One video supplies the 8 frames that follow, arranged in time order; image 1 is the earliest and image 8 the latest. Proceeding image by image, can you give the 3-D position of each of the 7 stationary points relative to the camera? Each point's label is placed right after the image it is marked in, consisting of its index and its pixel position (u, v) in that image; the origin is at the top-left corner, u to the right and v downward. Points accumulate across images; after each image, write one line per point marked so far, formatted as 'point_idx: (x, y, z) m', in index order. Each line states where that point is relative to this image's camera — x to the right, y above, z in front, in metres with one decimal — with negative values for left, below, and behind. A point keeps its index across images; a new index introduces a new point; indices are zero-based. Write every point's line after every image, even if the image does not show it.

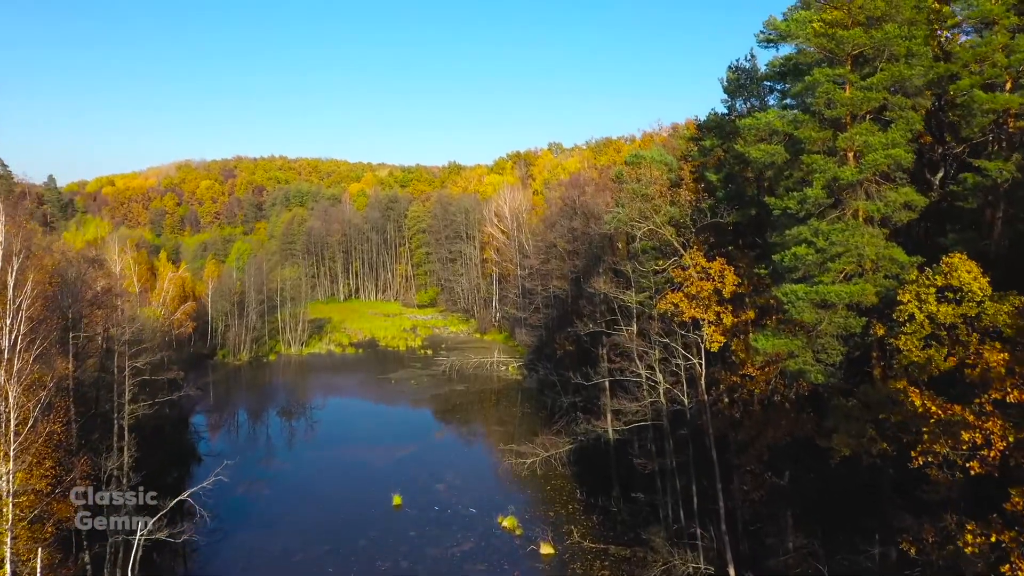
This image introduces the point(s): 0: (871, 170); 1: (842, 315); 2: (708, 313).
0: (+6.3, +2.0, +10.6) m
1: (+5.9, -0.5, +10.8) m
2: (+4.3, -0.6, +13.3) m
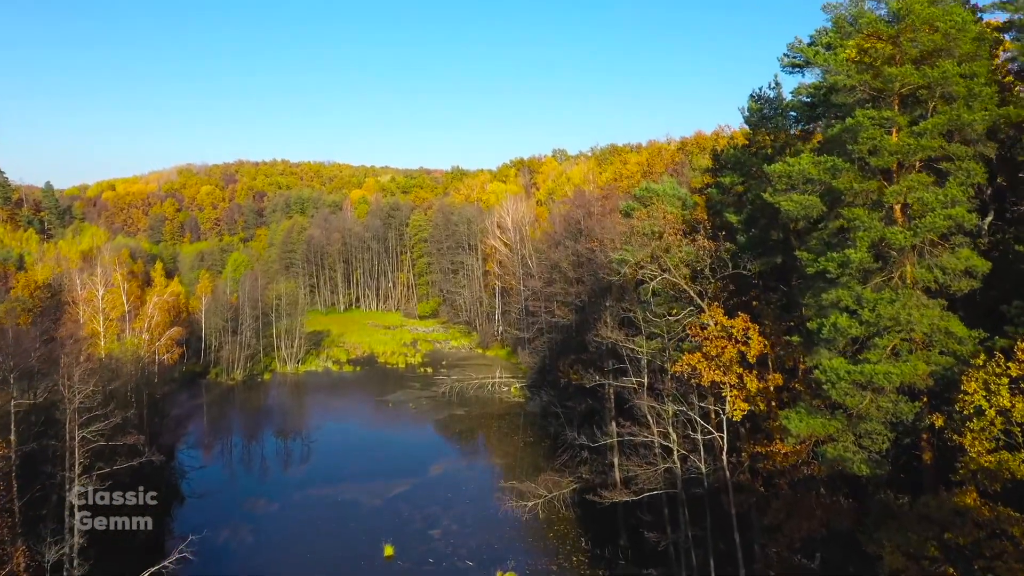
0: (+6.3, +0.8, +9.1) m
1: (+5.8, -1.7, +9.3) m
2: (+4.2, -1.8, +11.8) m
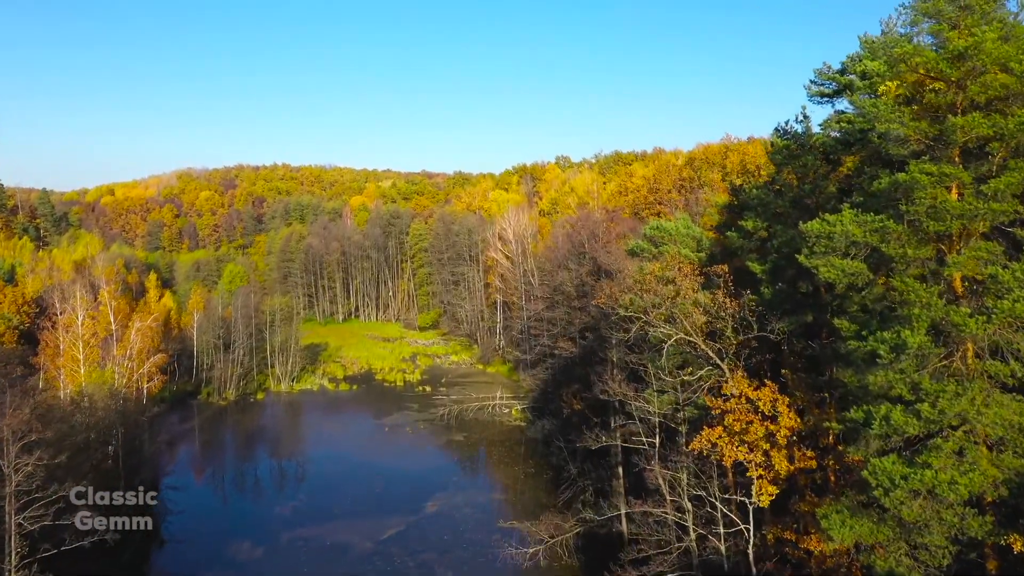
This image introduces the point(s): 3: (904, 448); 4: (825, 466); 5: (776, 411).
0: (+6.2, -0.3, +7.6) m
1: (+5.7, -2.9, +7.8) m
2: (+4.2, -2.9, +10.3) m
3: (+5.7, -2.3, +8.7) m
4: (+5.5, -3.2, +10.7) m
5: (+4.6, -2.2, +10.6) m
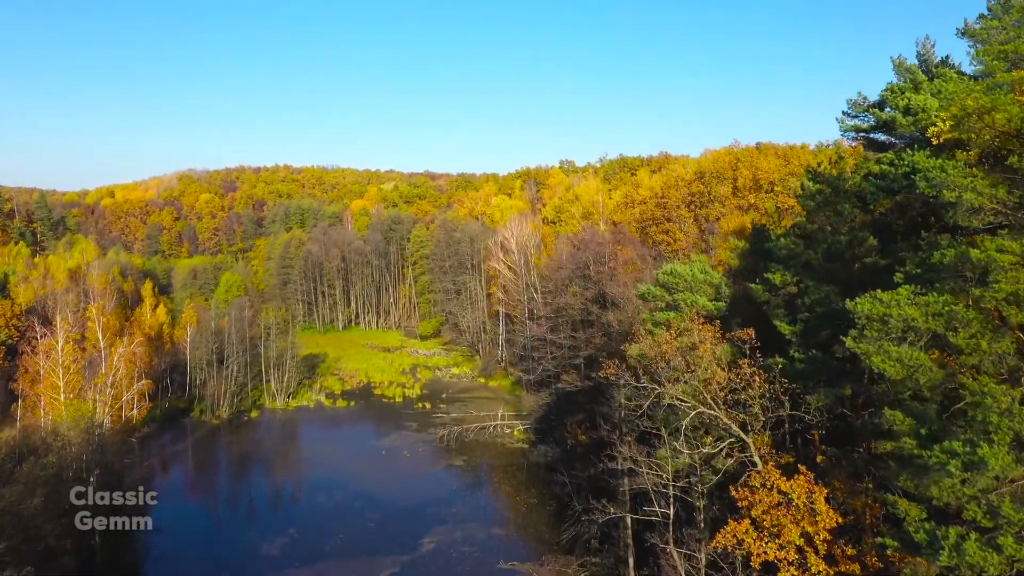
0: (+6.1, -1.5, +6.3) m
1: (+5.7, -4.1, +6.5) m
2: (+4.1, -4.1, +9.0) m
3: (+5.6, -3.5, +7.4) m
4: (+5.5, -4.3, +9.3) m
5: (+4.6, -3.3, +9.2) m
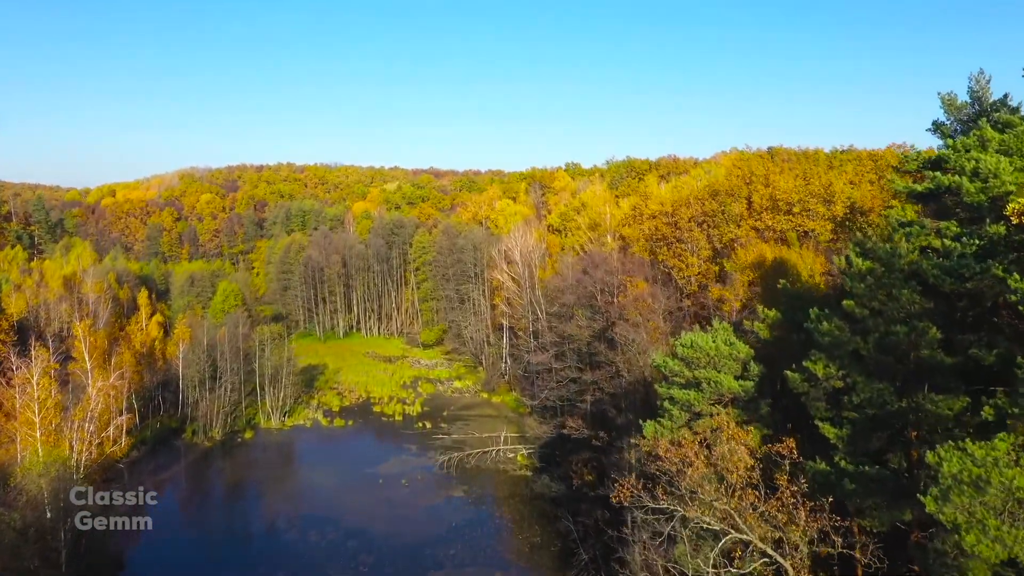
0: (+6.1, -3.1, +4.7) m
1: (+5.6, -5.6, +4.9) m
2: (+4.1, -5.6, +7.4) m
3: (+5.6, -5.0, +5.8) m
4: (+5.4, -5.8, +7.7) m
5: (+4.5, -4.8, +7.7) m
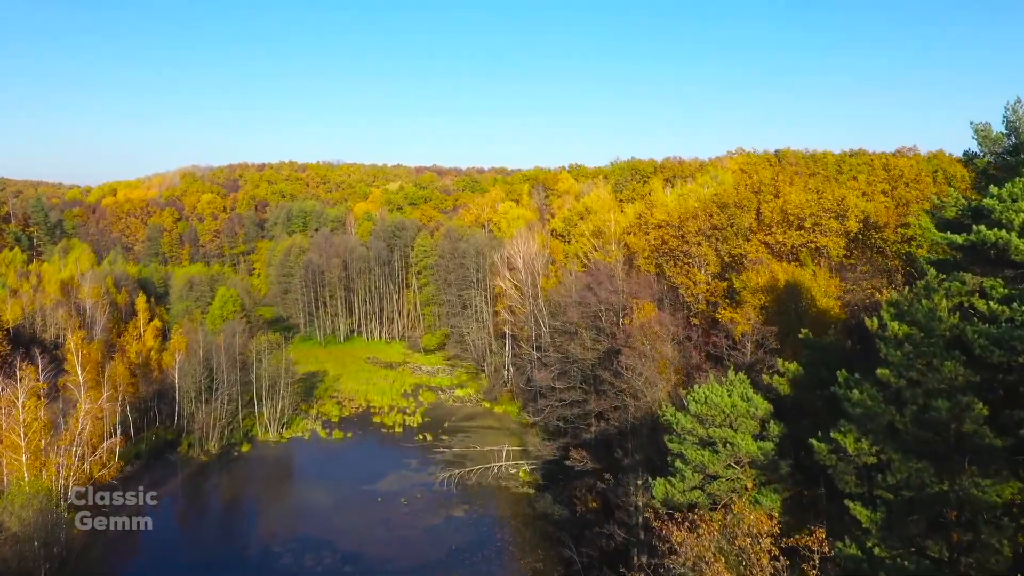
0: (+6.0, -4.0, +3.8) m
1: (+5.5, -6.6, +4.0) m
2: (+4.0, -6.6, +6.6) m
3: (+5.5, -6.0, +4.9) m
4: (+5.4, -6.8, +6.9) m
5: (+4.5, -5.8, +6.8) m
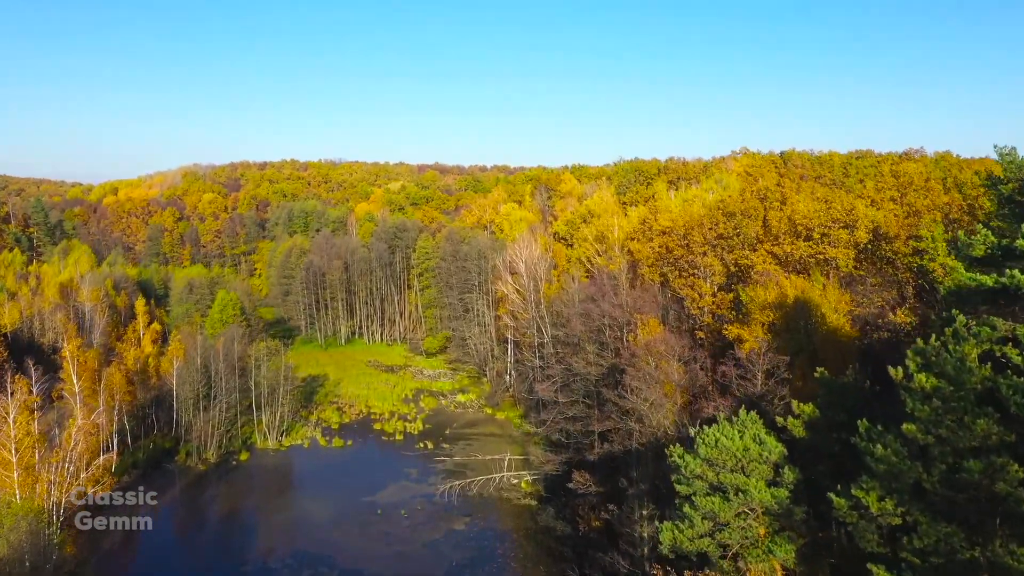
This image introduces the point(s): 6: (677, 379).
0: (+6.0, -4.7, +3.2) m
1: (+5.5, -7.3, +3.5) m
2: (+4.0, -7.2, +6.1) m
3: (+5.5, -6.7, +4.4) m
4: (+5.4, -7.5, +6.3) m
5: (+4.5, -6.5, +6.3) m
6: (+5.2, -2.9, +19.0) m
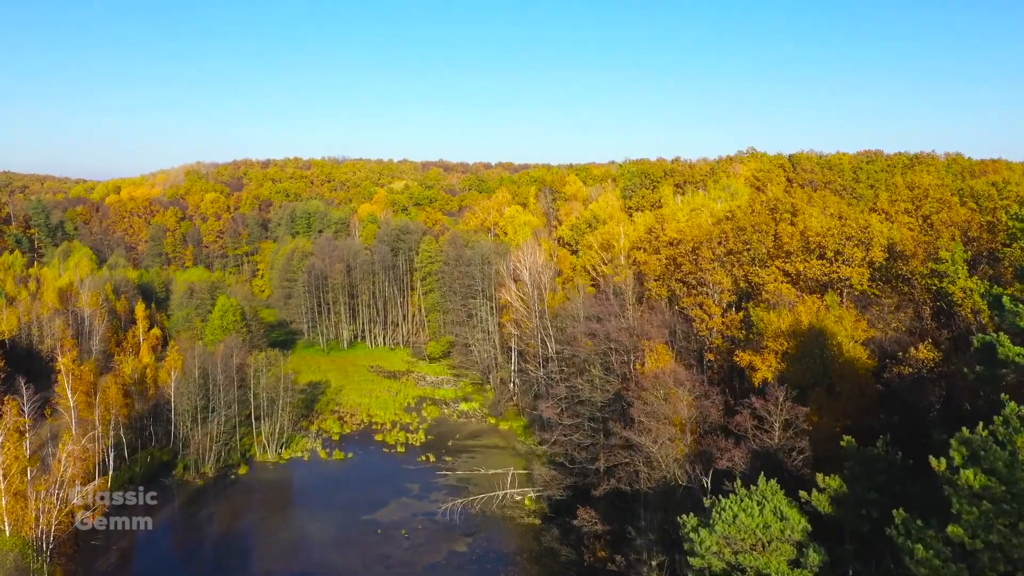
0: (+5.9, -5.8, +2.5) m
1: (+5.4, -8.4, +2.8) m
2: (+4.0, -8.3, +5.3) m
3: (+5.4, -7.7, +3.6) m
4: (+5.3, -8.5, +5.6) m
5: (+4.5, -7.5, +5.5) m
6: (+5.3, -3.8, +18.2) m
